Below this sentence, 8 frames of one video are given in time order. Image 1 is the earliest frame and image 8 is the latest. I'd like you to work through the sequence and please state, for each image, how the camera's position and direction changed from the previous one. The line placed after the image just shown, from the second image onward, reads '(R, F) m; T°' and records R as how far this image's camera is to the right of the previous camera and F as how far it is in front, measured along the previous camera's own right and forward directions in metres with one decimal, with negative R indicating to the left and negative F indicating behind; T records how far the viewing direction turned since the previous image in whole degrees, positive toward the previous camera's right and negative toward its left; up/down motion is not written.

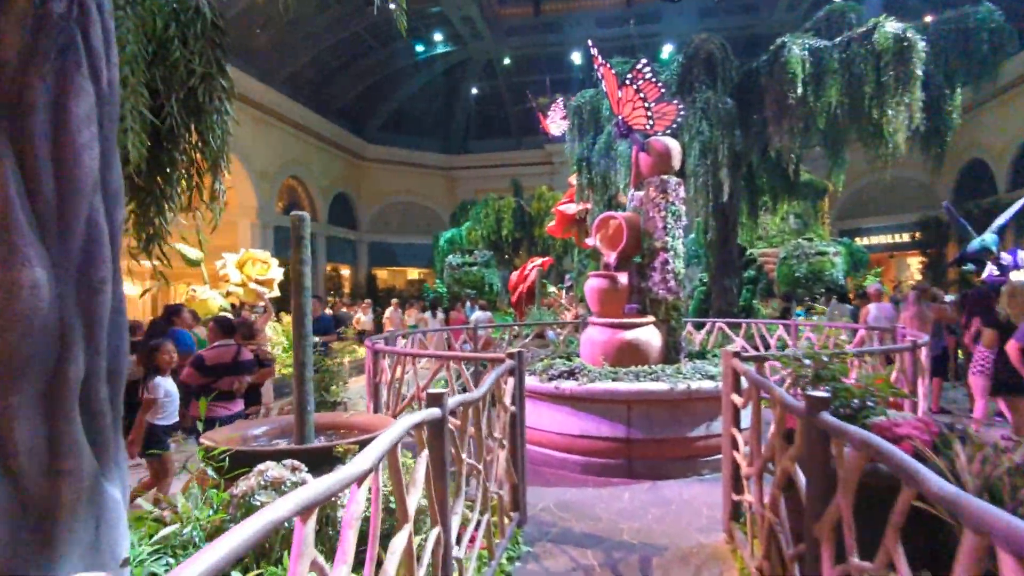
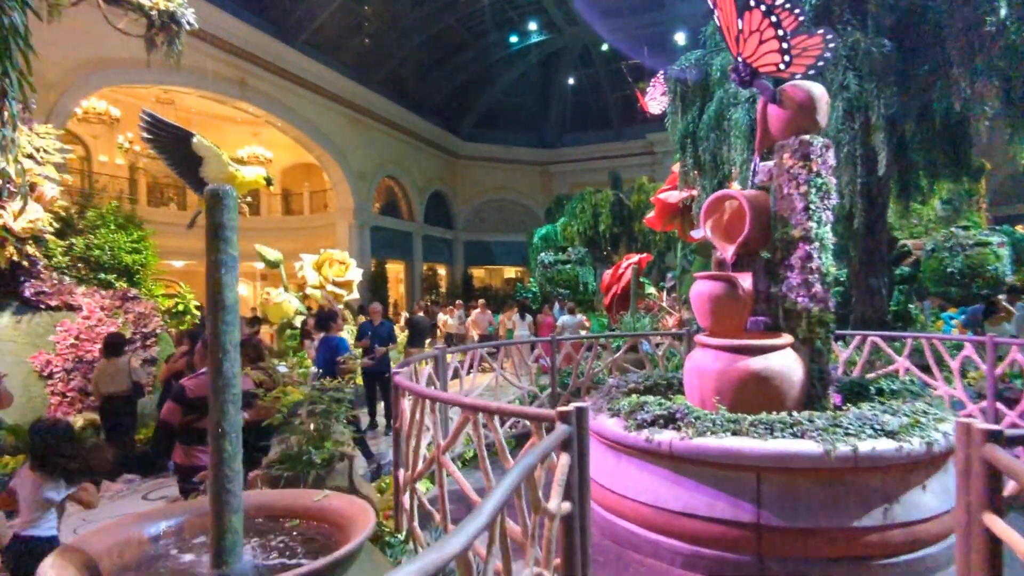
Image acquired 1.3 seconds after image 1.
(+0.1, +0.8) m; -9°
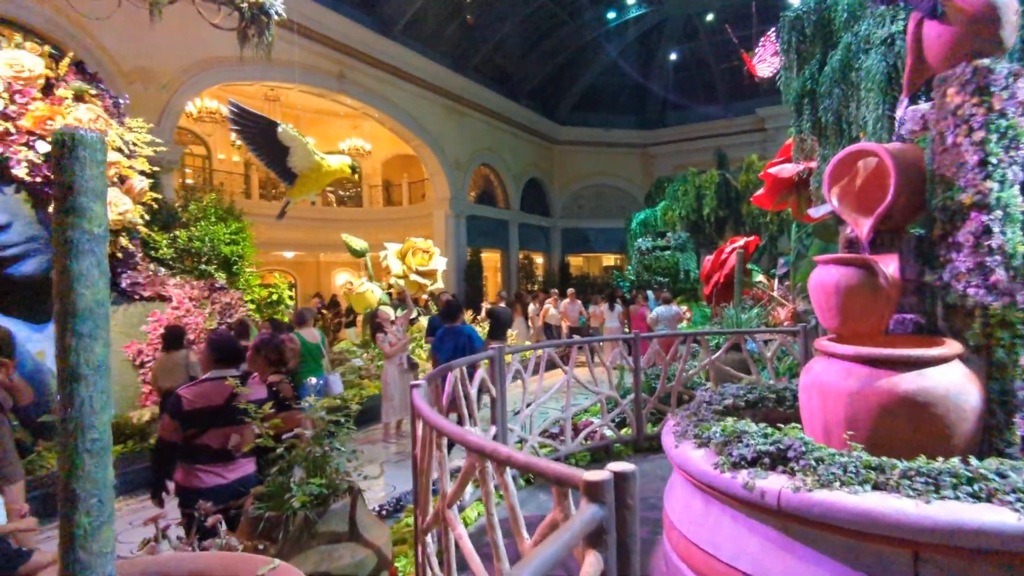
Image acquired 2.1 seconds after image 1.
(+0.1, +0.4) m; -9°
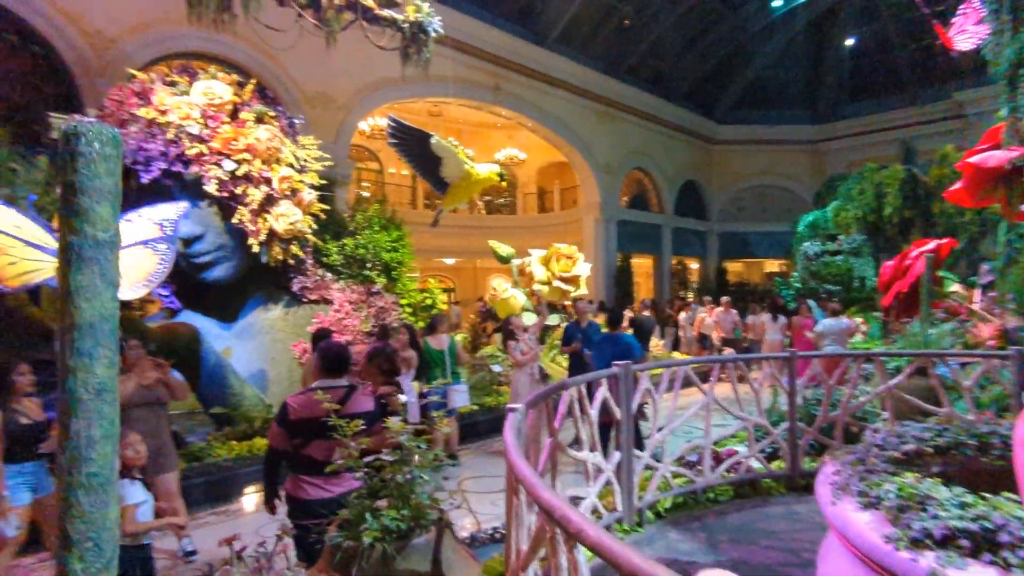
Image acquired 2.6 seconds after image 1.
(+0.1, +0.2) m; -14°
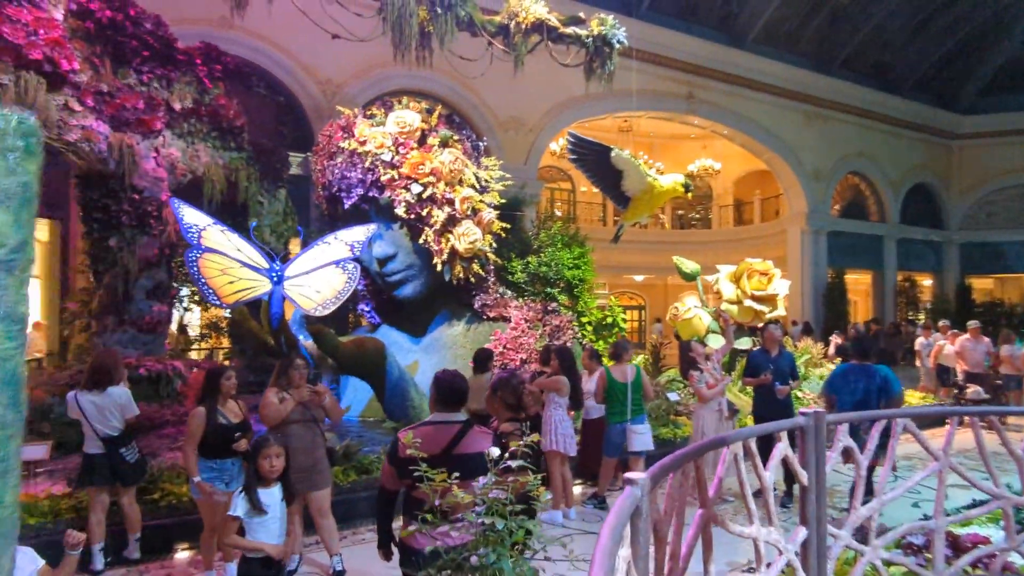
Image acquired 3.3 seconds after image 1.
(+0.1, +0.3) m; -18°
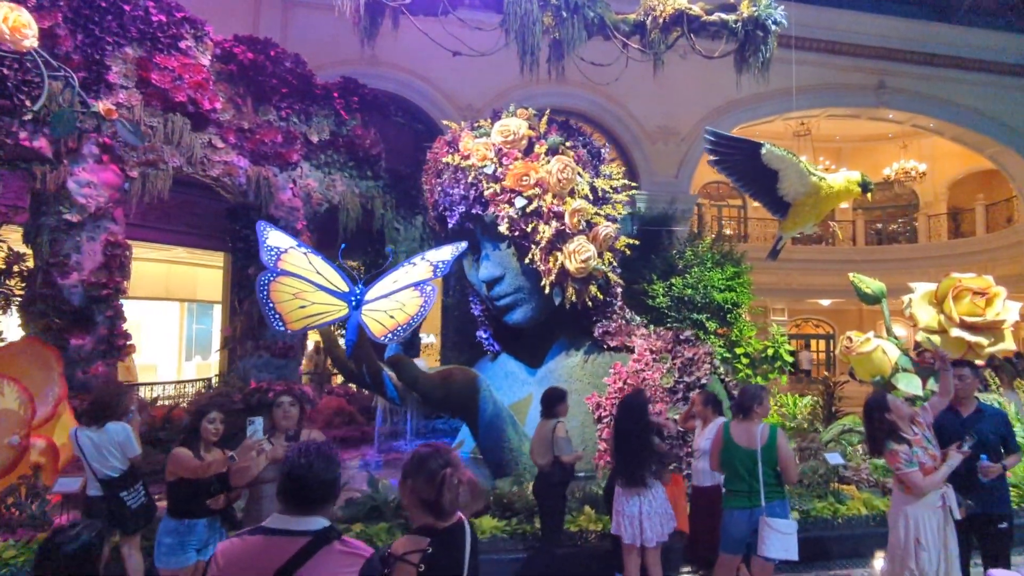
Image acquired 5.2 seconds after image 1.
(+0.6, +0.9) m; -16°
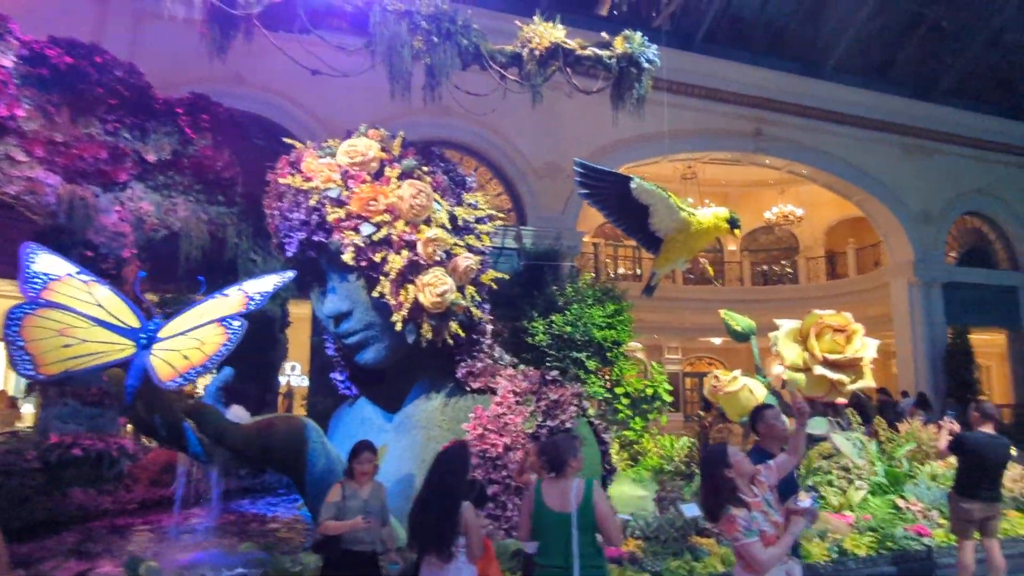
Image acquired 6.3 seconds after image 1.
(+0.6, +0.5) m; +8°
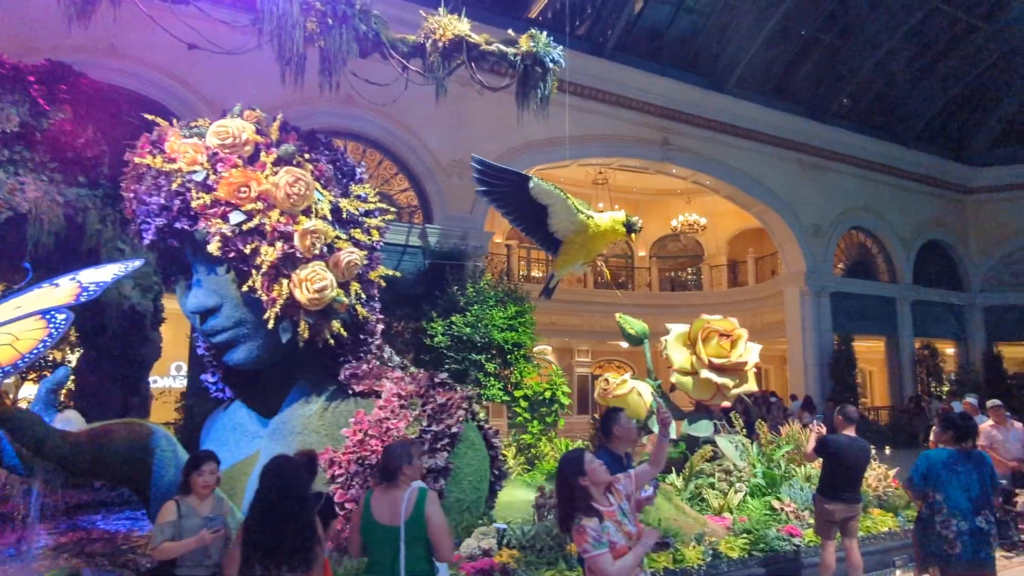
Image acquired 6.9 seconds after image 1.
(+0.3, +0.2) m; +7°
